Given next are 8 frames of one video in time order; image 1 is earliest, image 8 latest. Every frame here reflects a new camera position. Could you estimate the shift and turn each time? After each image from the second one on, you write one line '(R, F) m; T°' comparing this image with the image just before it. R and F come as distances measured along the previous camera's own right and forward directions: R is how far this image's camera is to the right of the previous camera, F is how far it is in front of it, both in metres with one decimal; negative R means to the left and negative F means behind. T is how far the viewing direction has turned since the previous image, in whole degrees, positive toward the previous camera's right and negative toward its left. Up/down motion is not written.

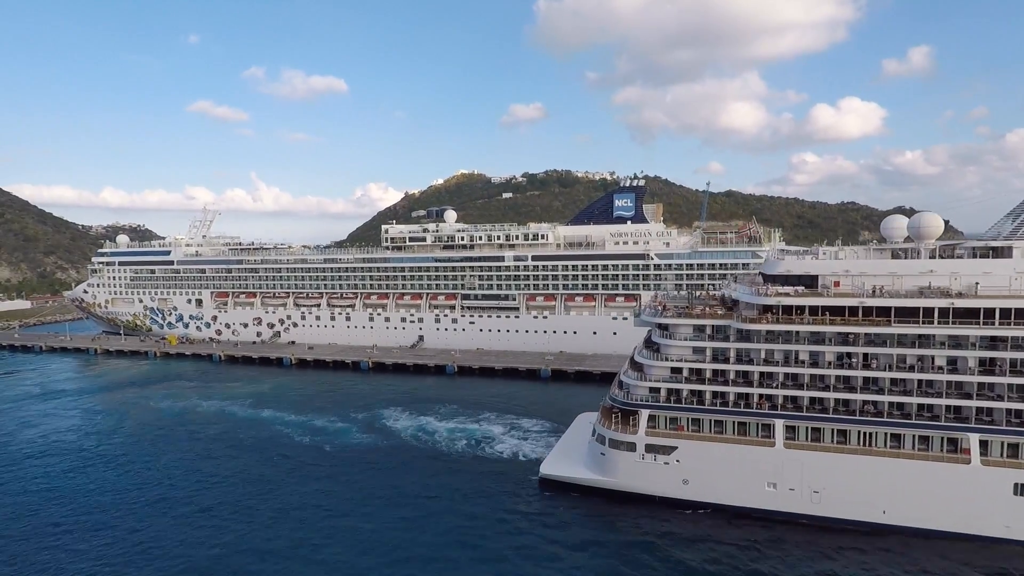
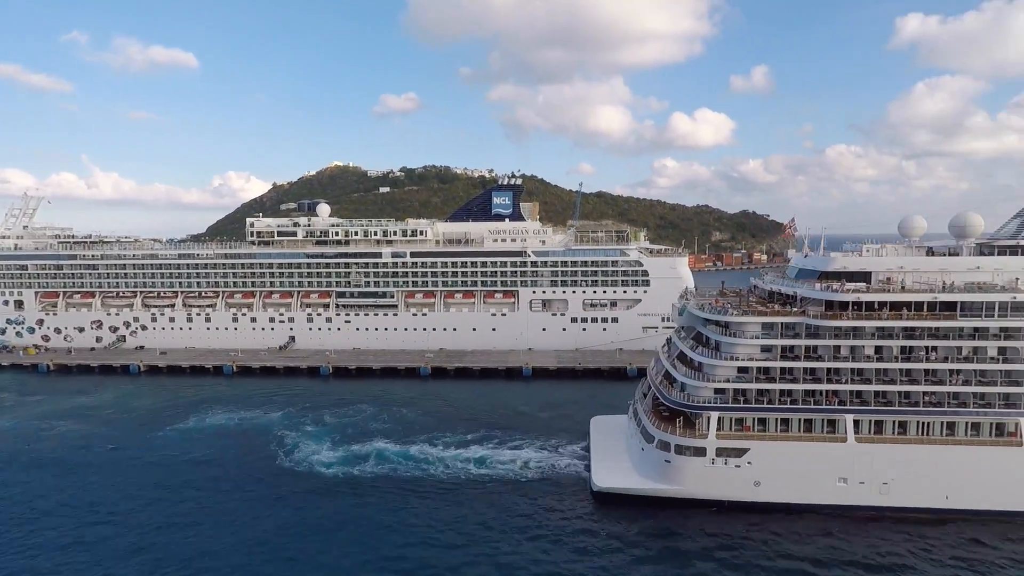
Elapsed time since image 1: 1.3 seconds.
(+1.0, 0.0) m; +11°
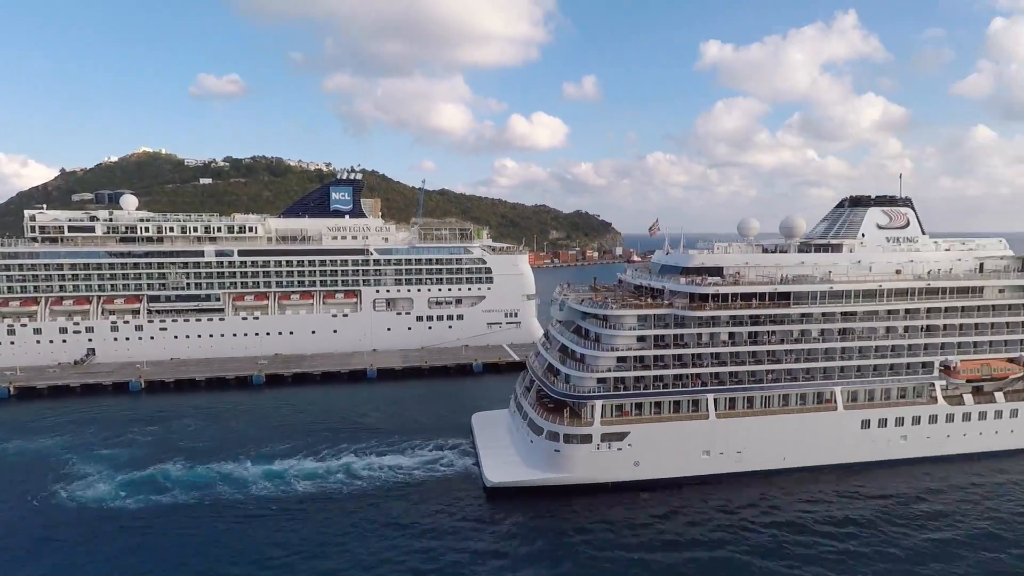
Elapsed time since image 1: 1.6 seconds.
(+6.3, -0.2) m; +3°
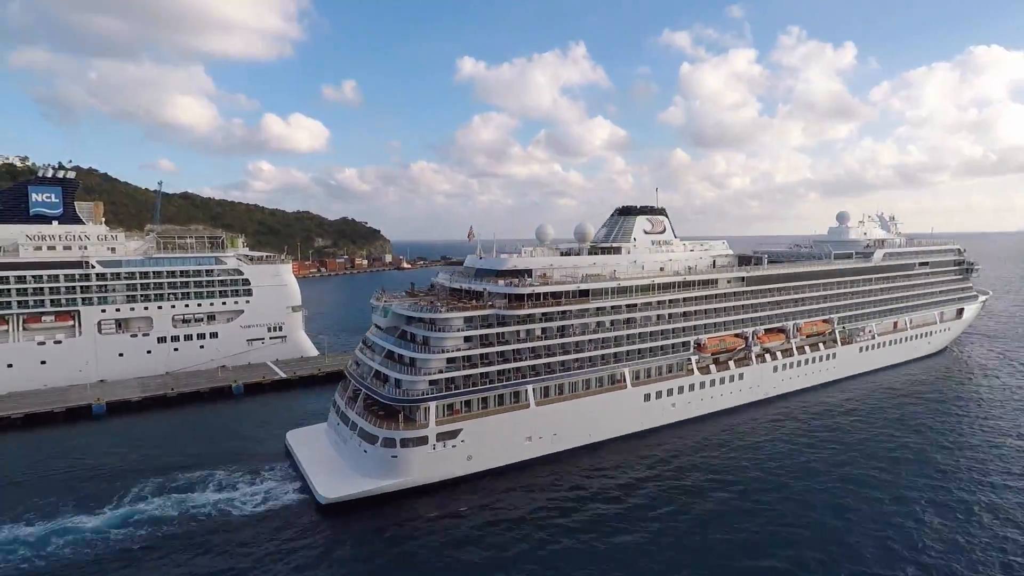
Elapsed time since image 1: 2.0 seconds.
(+12.7, -10.1) m; +1°
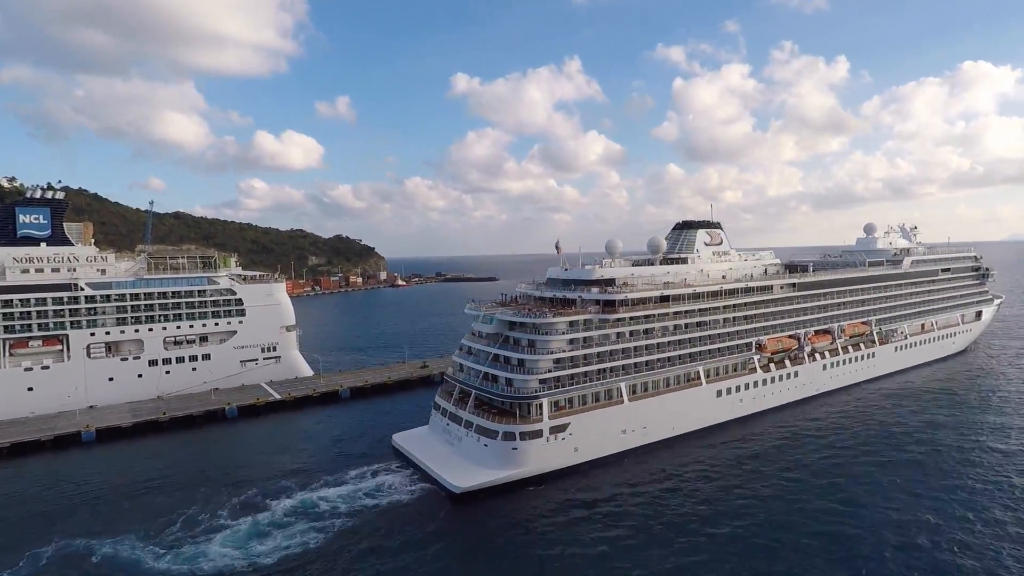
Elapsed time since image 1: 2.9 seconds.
(-7.7, -4.8) m; 0°
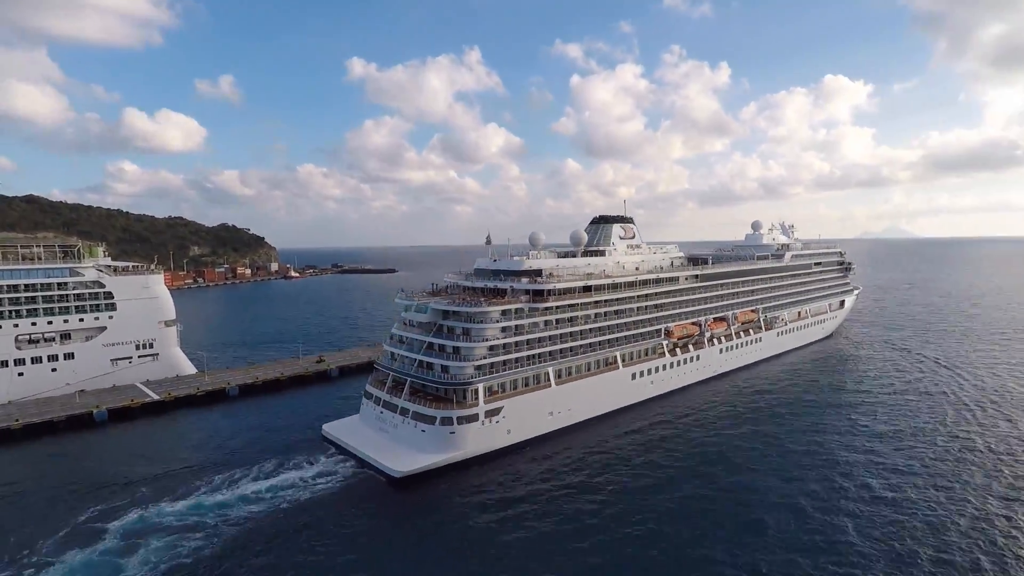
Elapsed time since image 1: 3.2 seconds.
(-2.0, -1.3) m; +10°
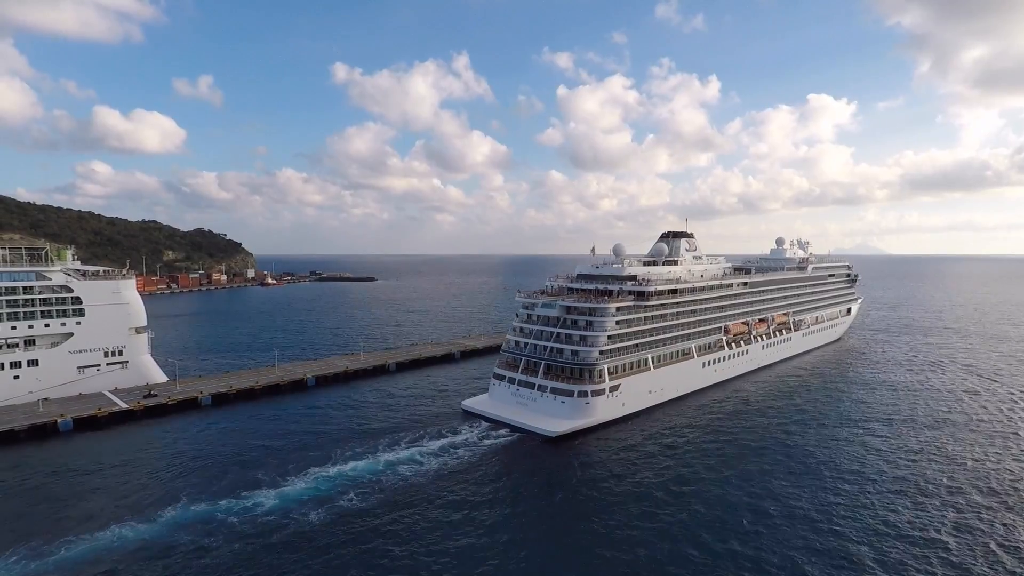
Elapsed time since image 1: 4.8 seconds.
(-14.2, +4.0) m; +2°
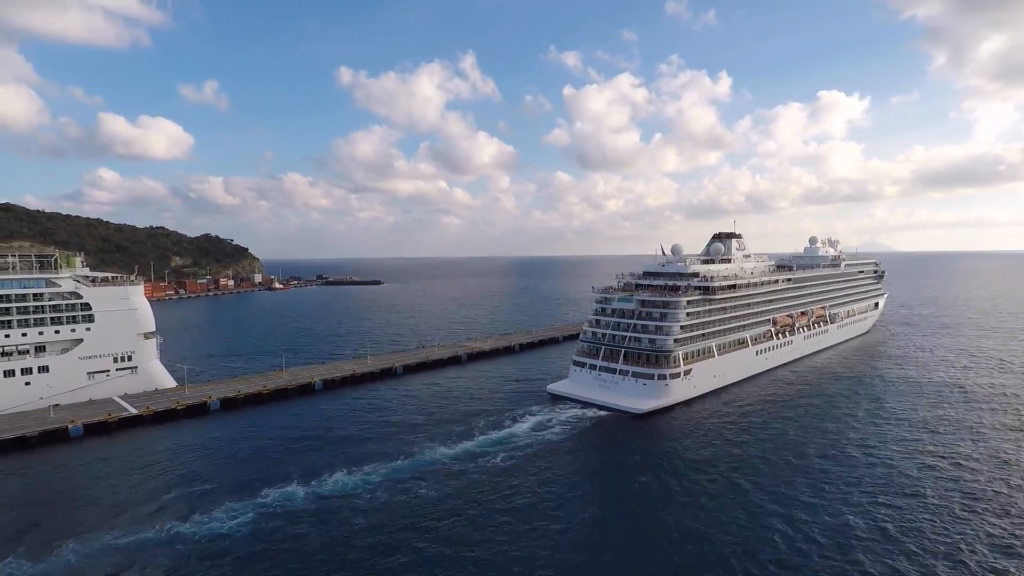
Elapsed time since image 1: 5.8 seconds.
(-10.9, +10.3) m; -1°
